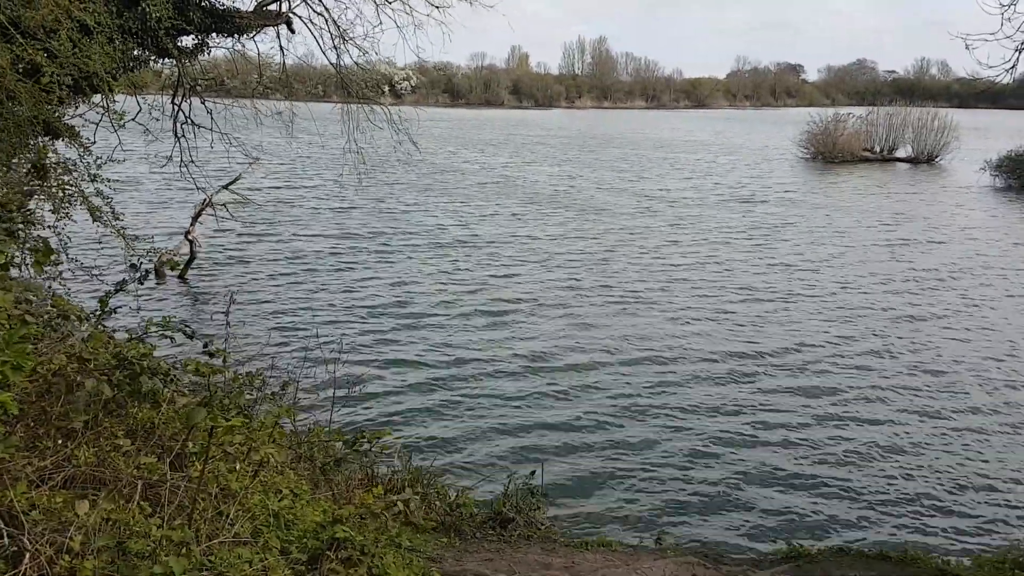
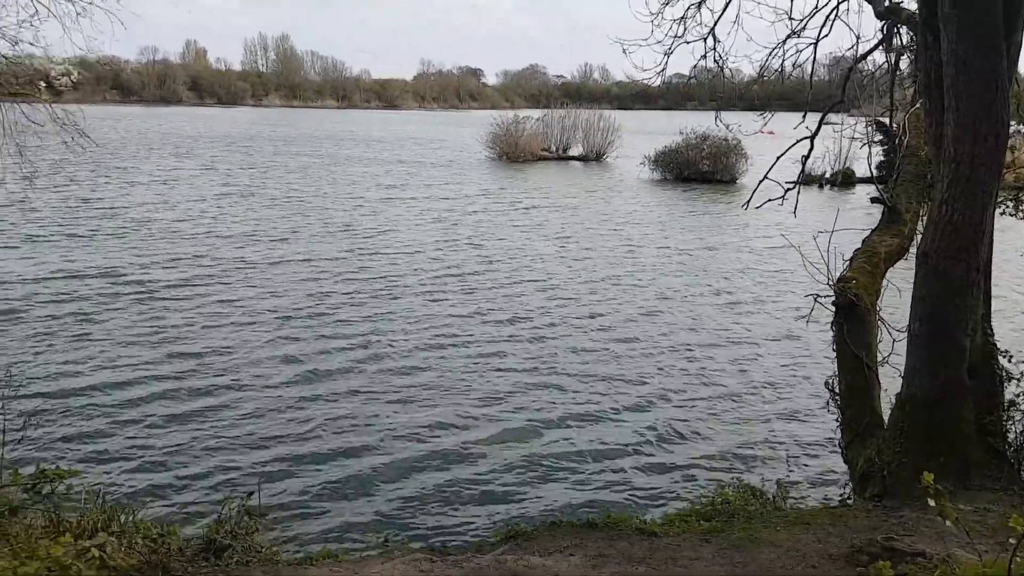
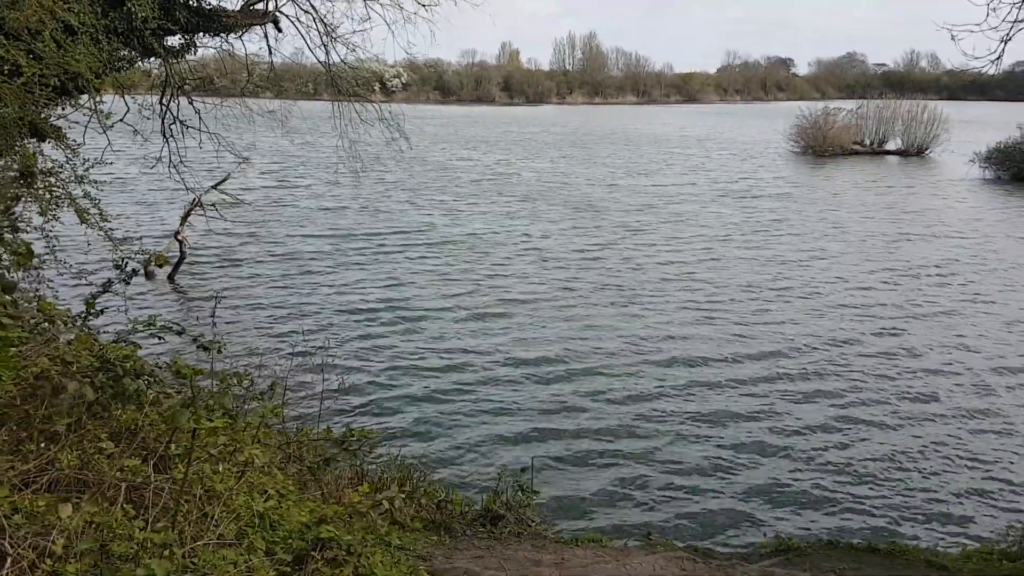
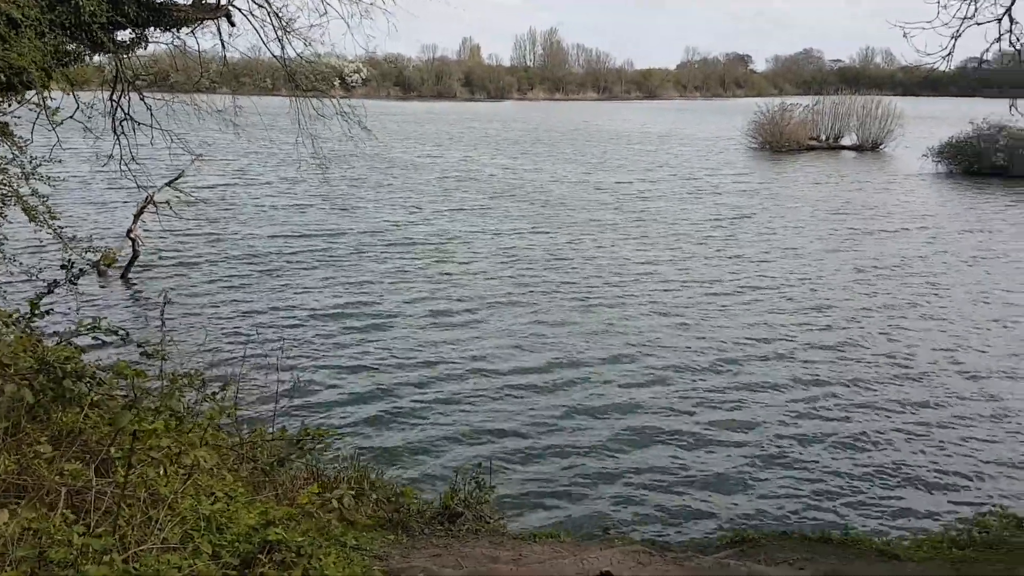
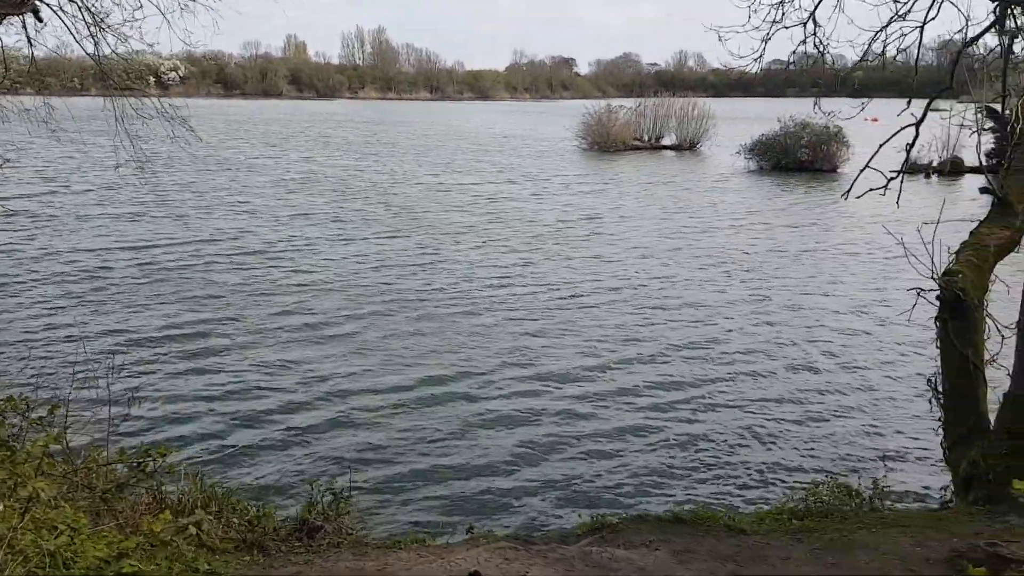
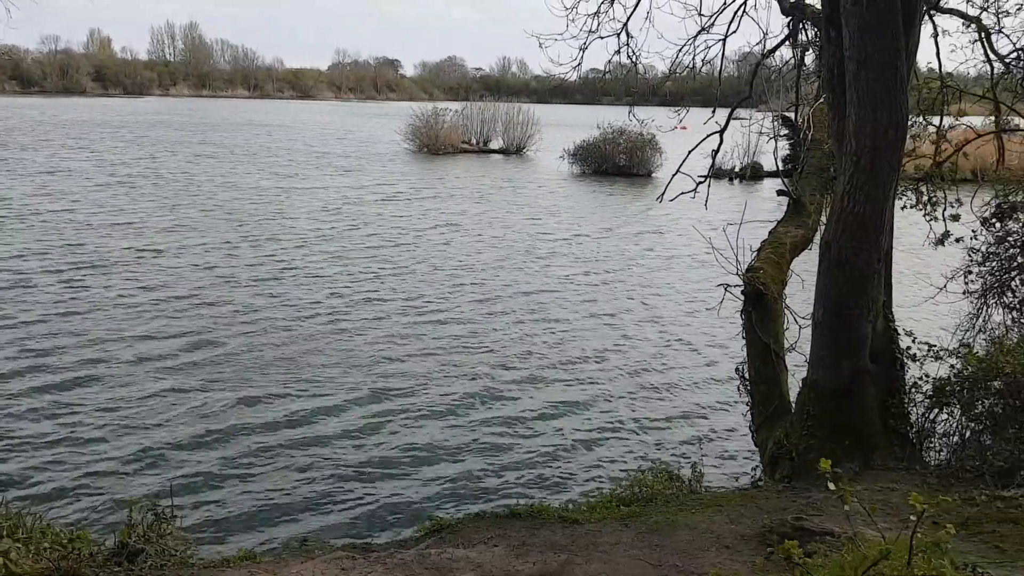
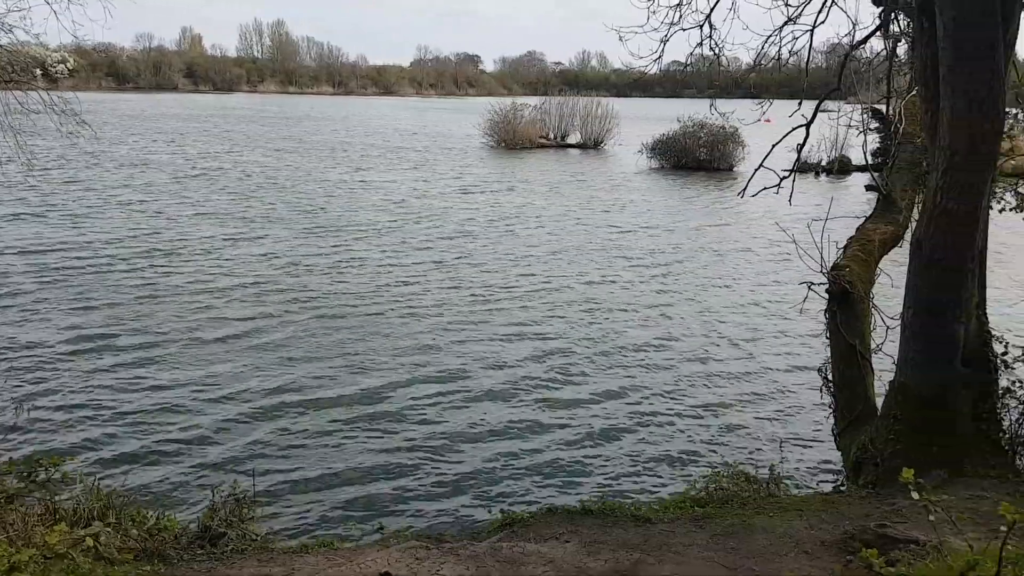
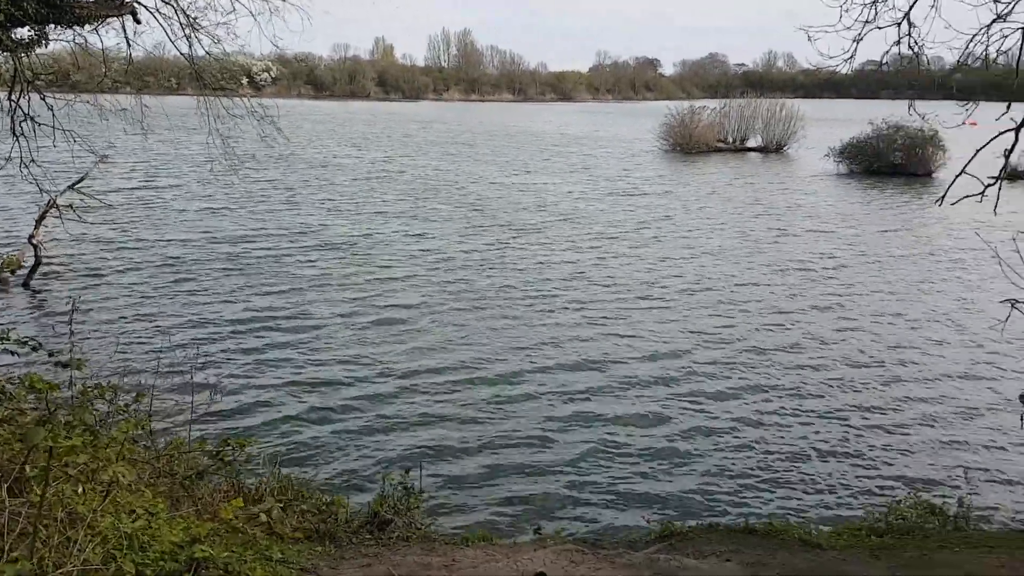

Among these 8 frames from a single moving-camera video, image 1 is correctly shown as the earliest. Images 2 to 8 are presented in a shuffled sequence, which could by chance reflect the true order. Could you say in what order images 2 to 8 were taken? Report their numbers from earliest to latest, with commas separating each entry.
3, 4, 8, 5, 7, 6, 2
